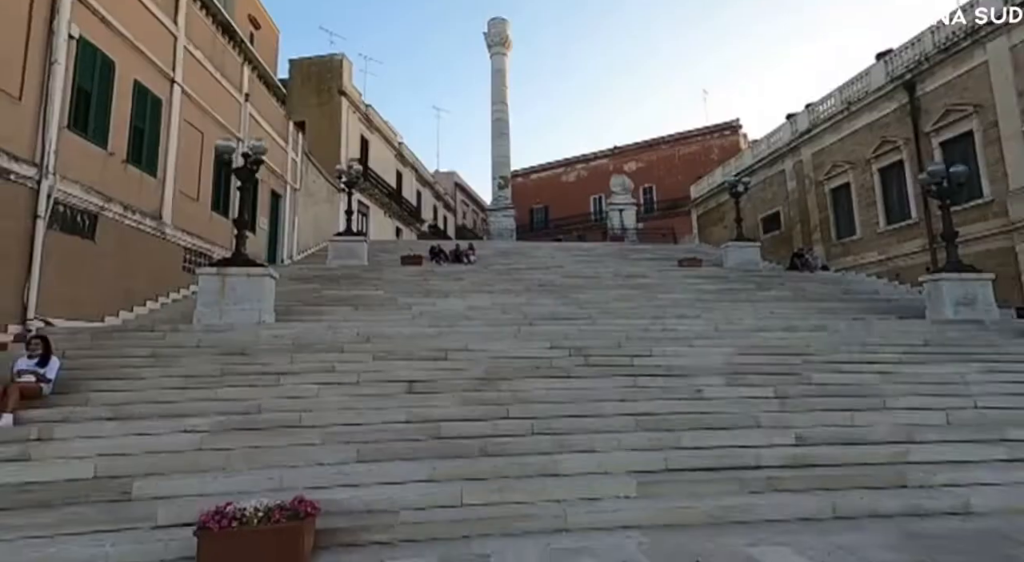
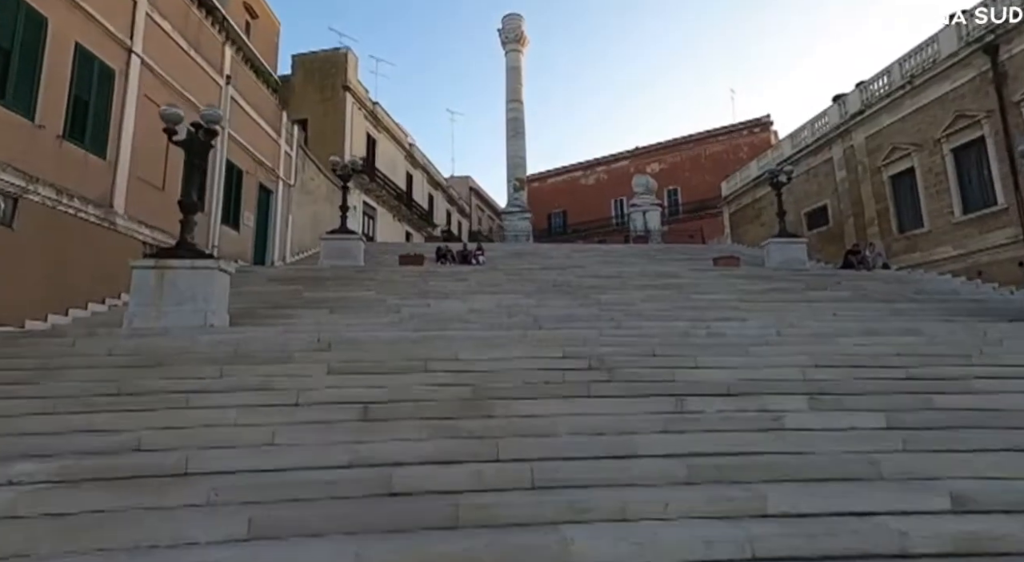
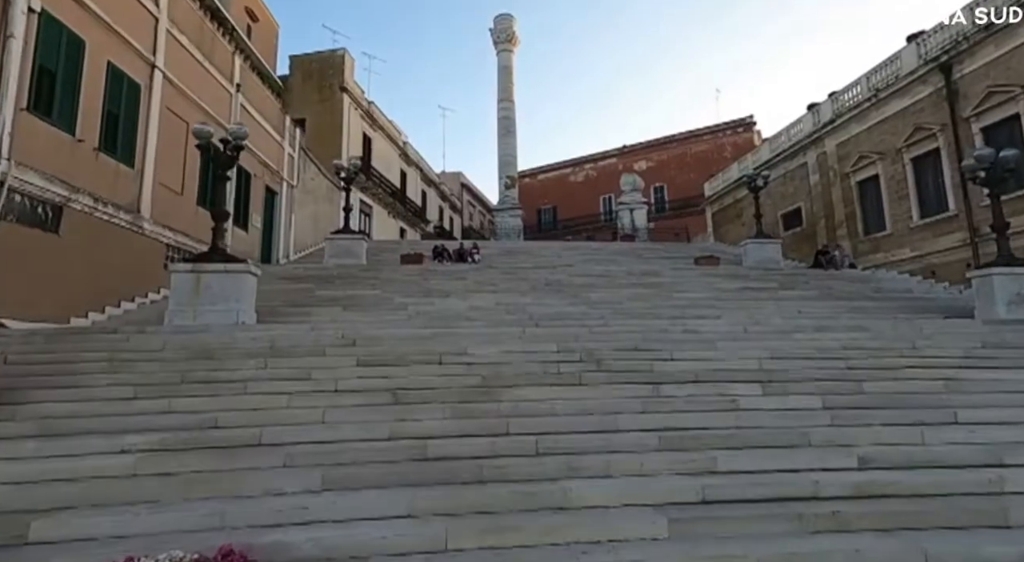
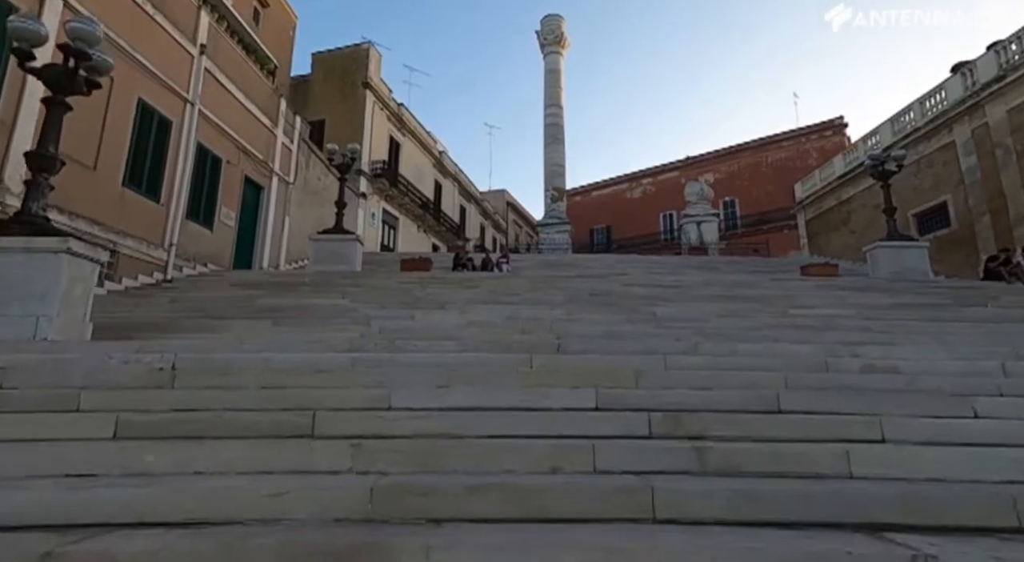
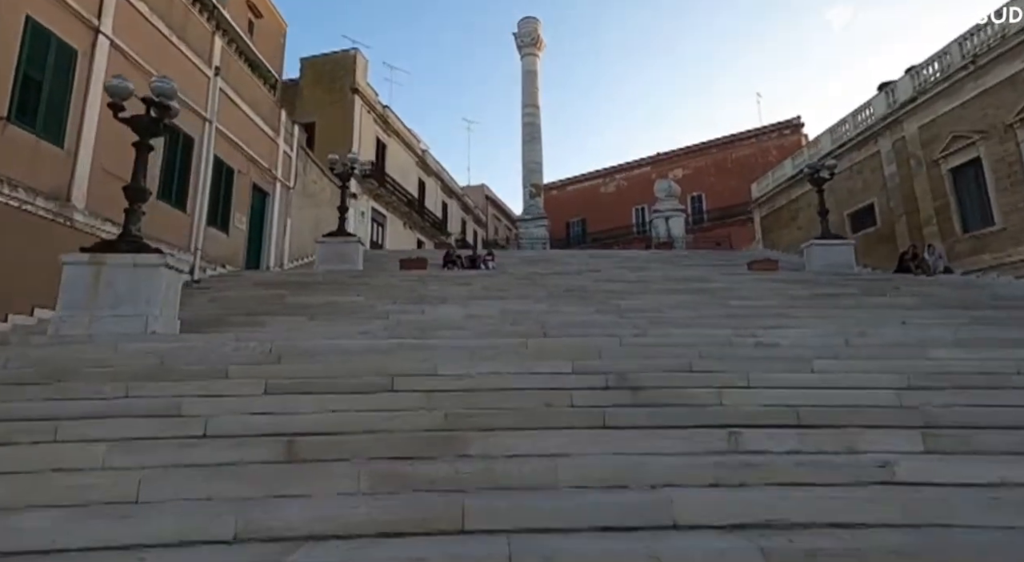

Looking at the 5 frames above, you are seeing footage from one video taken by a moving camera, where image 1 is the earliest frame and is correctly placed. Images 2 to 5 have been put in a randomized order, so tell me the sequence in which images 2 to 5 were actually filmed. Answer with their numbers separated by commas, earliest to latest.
3, 2, 5, 4
